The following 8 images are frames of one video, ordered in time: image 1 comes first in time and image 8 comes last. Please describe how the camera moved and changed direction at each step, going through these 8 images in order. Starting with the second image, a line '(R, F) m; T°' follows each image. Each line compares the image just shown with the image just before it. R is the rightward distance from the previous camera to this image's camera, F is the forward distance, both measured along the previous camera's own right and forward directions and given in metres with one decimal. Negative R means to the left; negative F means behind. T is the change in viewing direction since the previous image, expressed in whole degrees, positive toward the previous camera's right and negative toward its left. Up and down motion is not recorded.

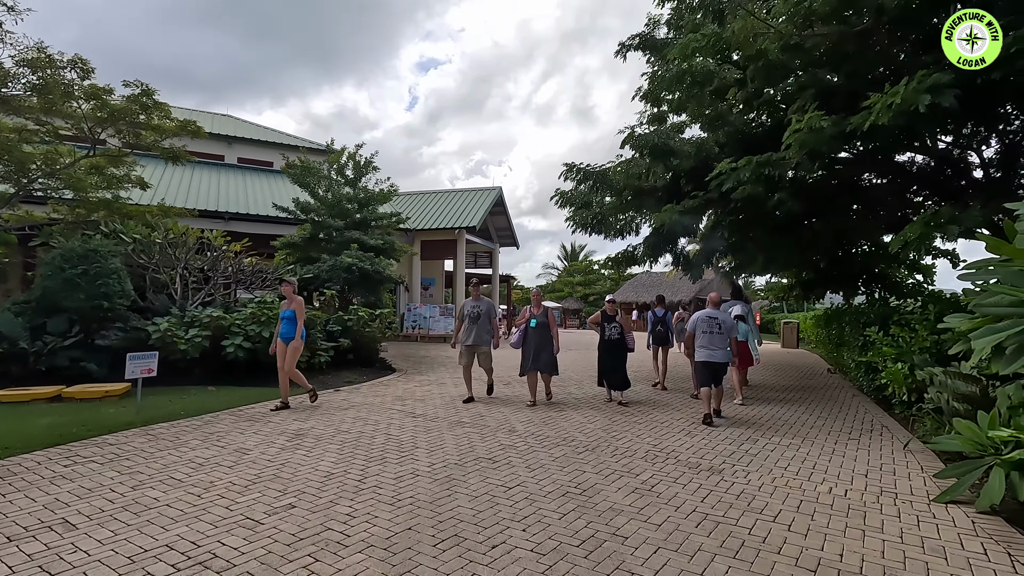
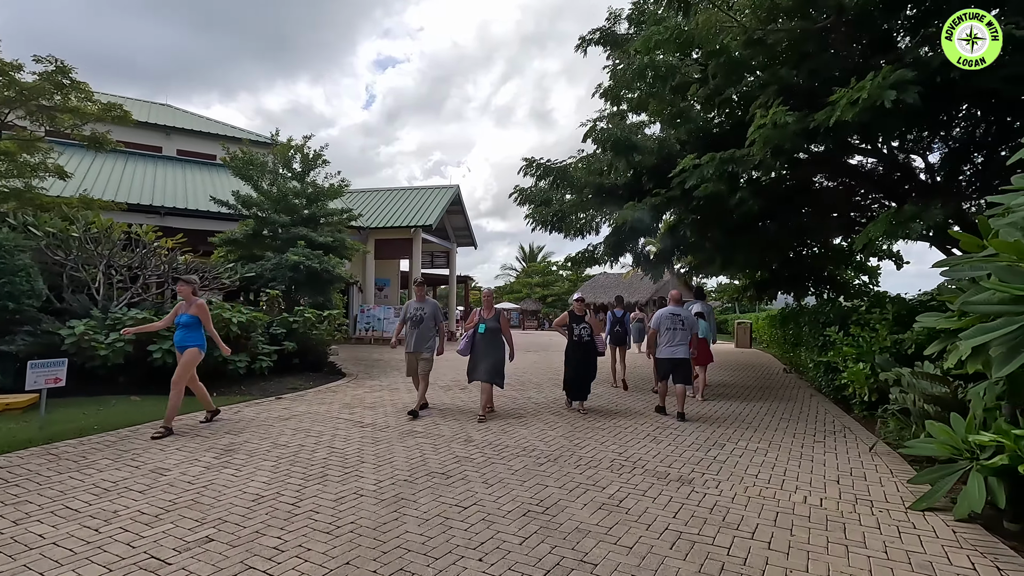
(0.0, +0.5) m; +4°
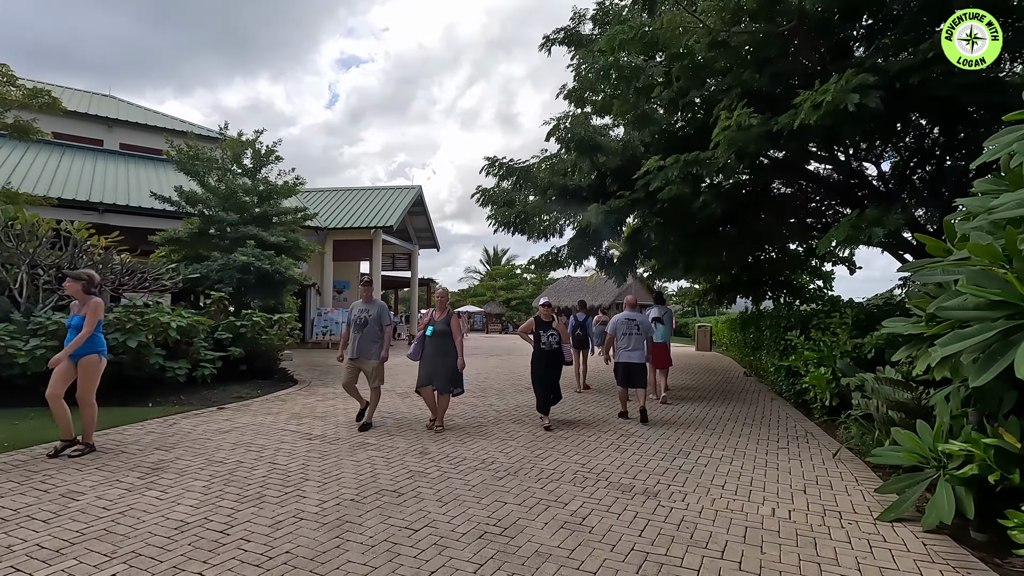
(+0.1, +0.3) m; +4°
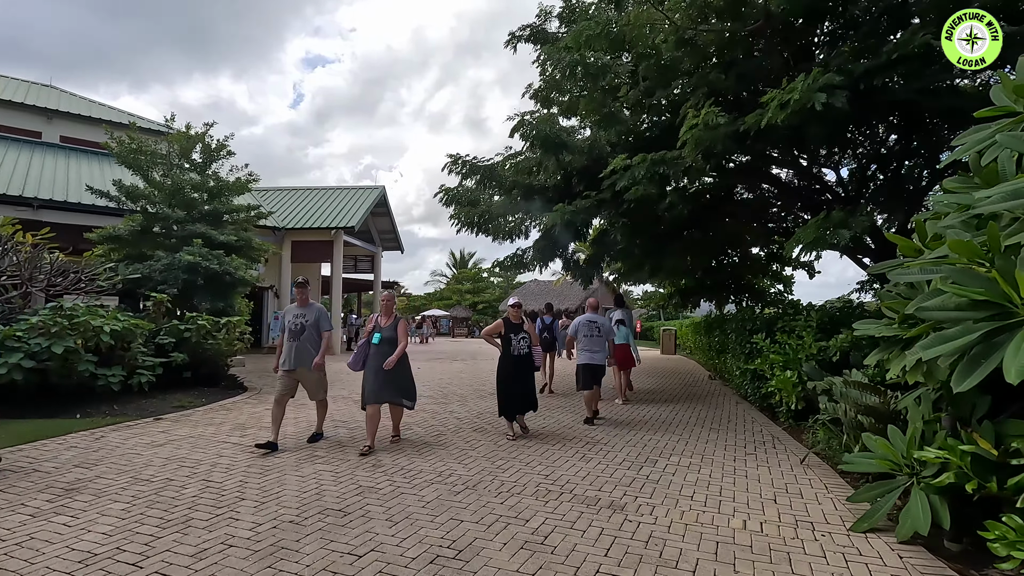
(+0.1, +0.3) m; +3°
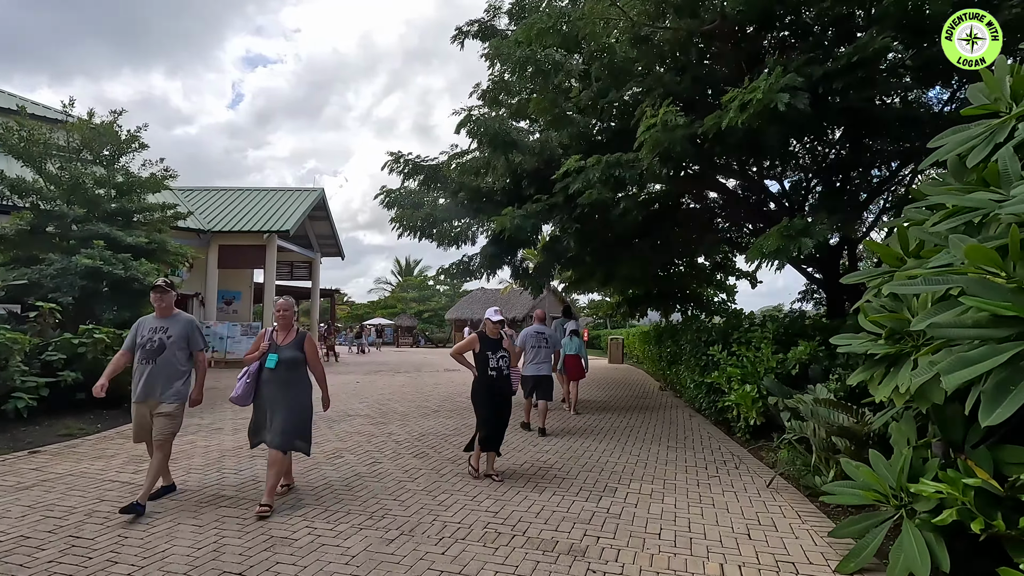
(0.0, +0.7) m; +6°
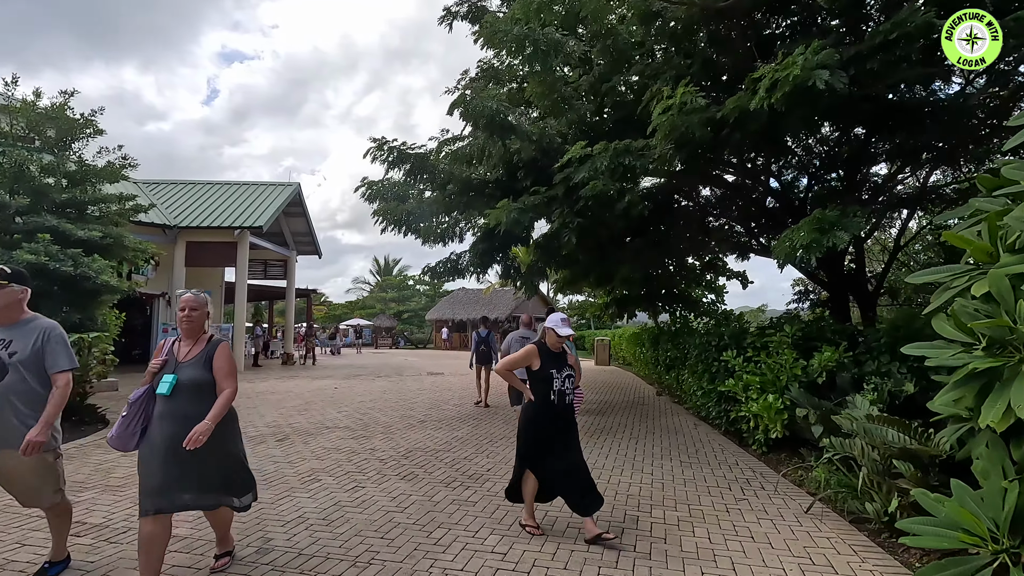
(-0.2, +0.7) m; +2°
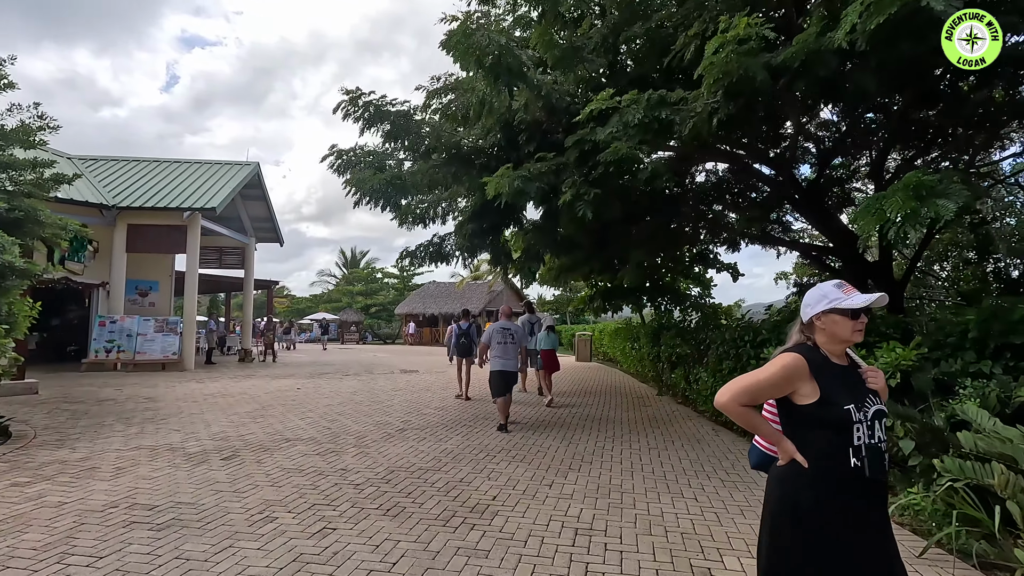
(-0.4, +1.3) m; +3°
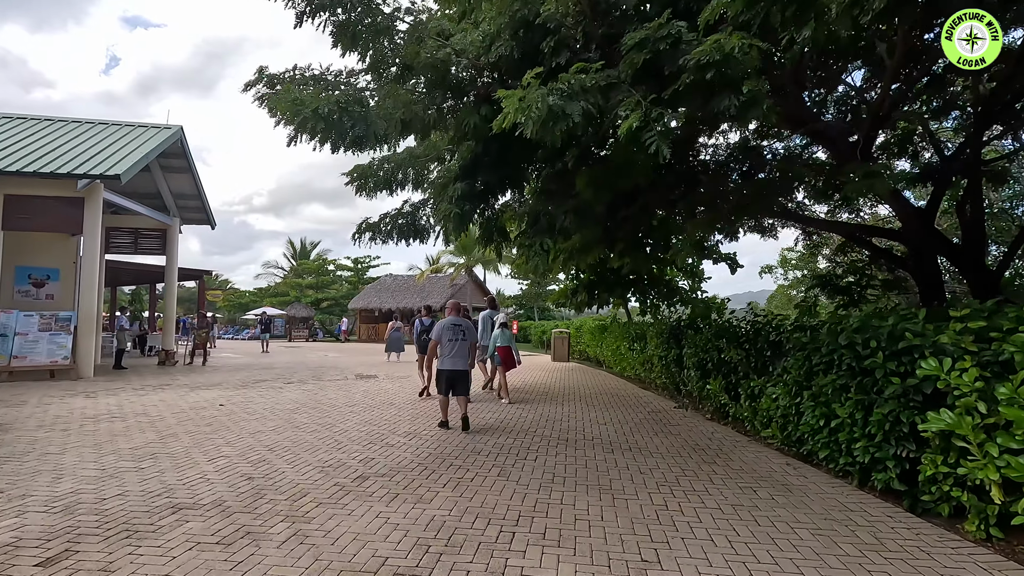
(-0.6, +2.4) m; +5°
